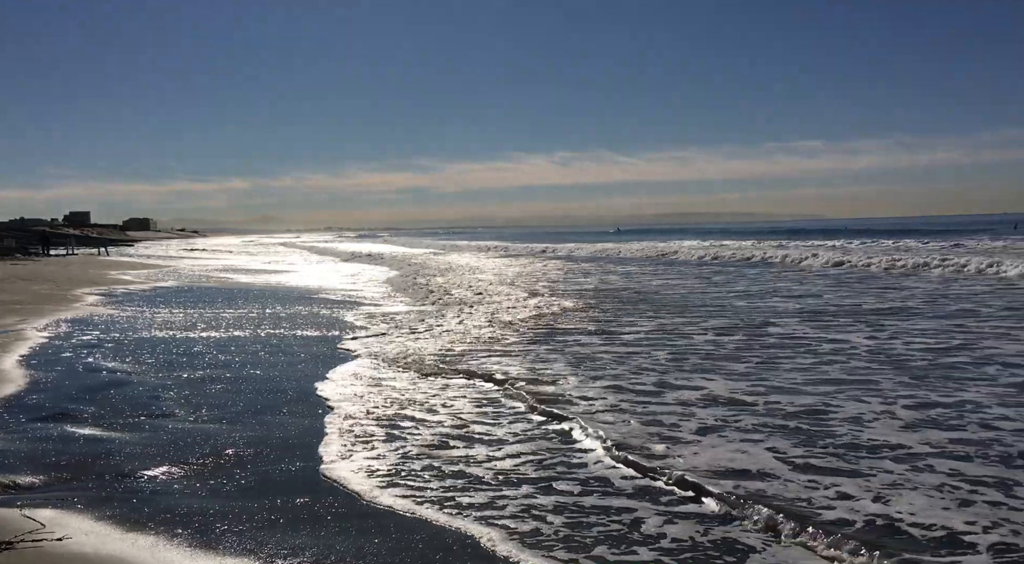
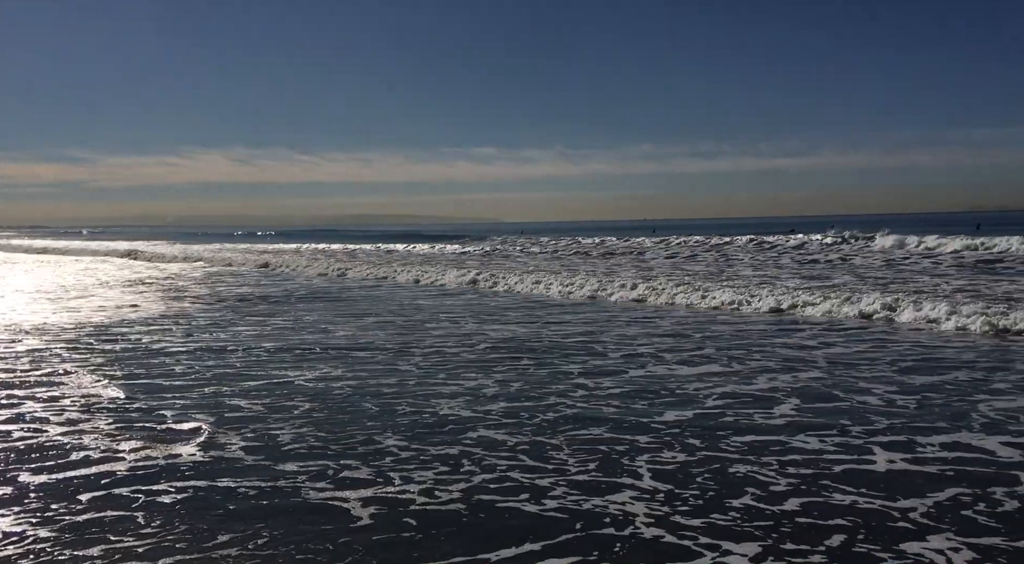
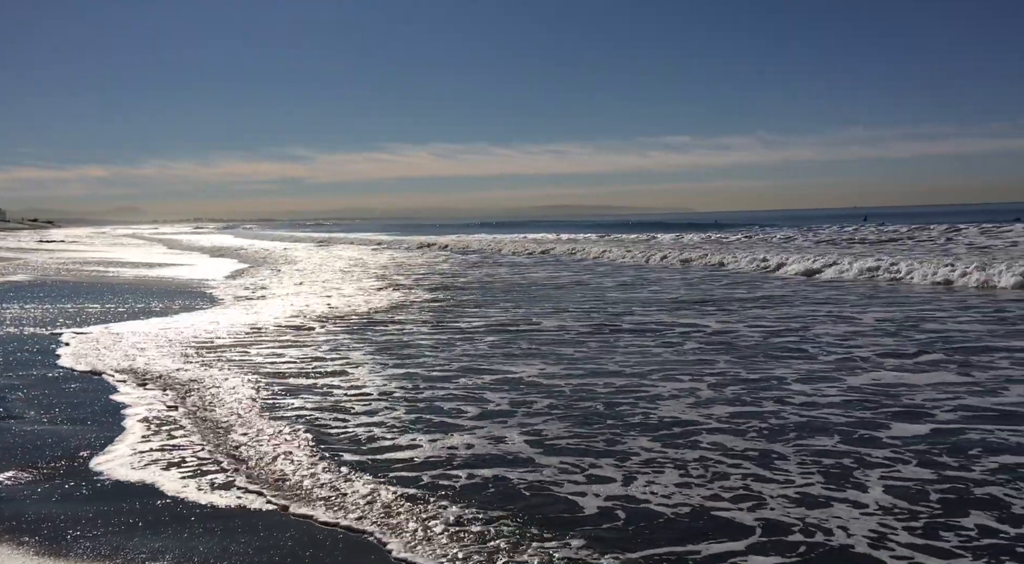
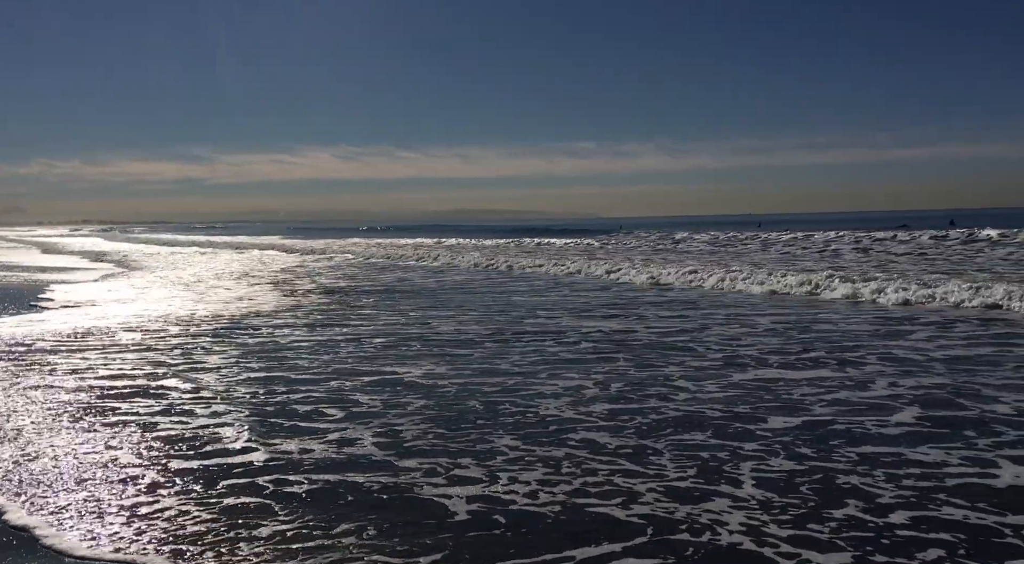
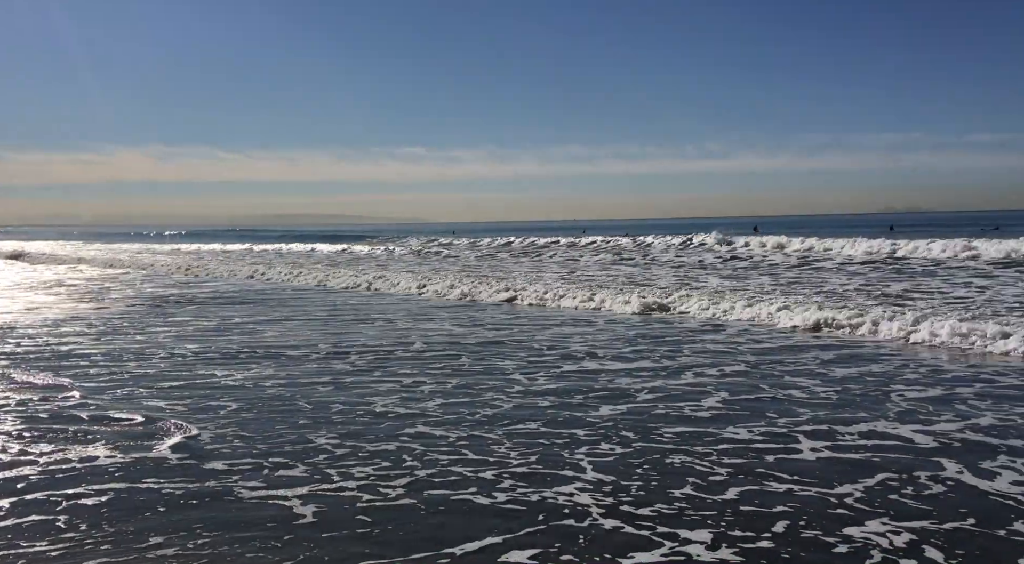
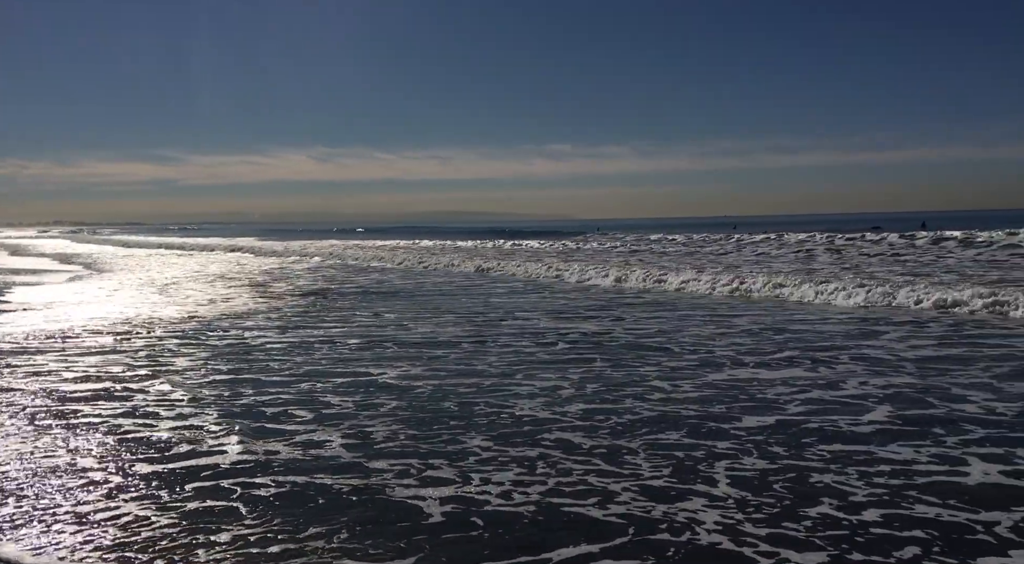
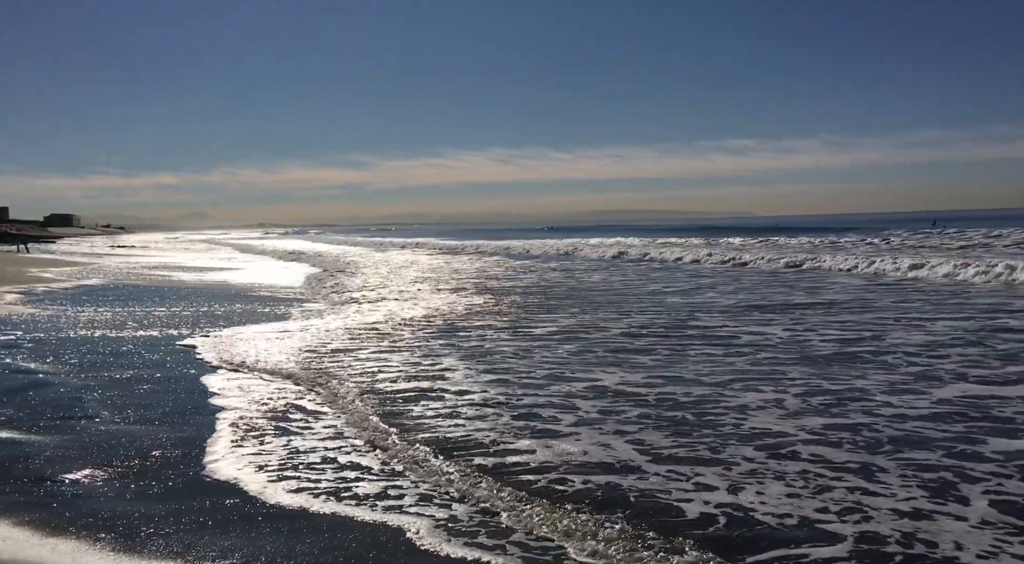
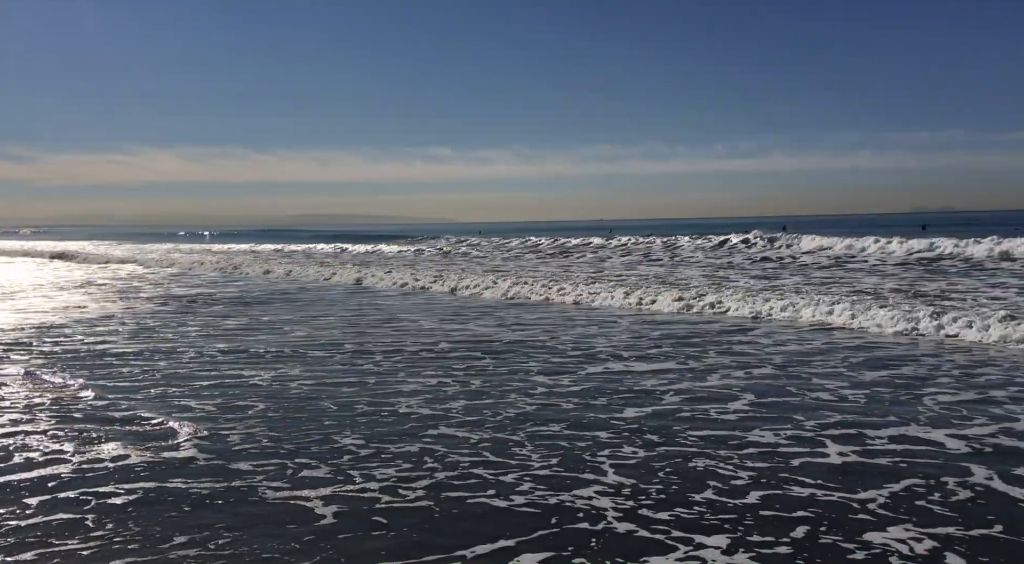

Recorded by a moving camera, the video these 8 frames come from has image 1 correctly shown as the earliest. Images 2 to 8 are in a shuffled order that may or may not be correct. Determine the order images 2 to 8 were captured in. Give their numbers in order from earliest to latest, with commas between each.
7, 3, 4, 6, 2, 8, 5
